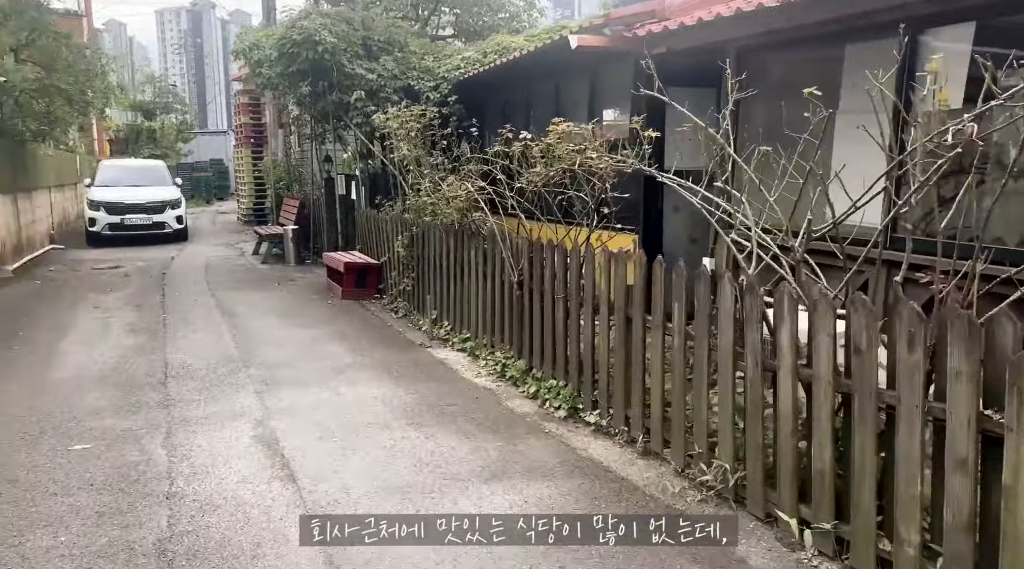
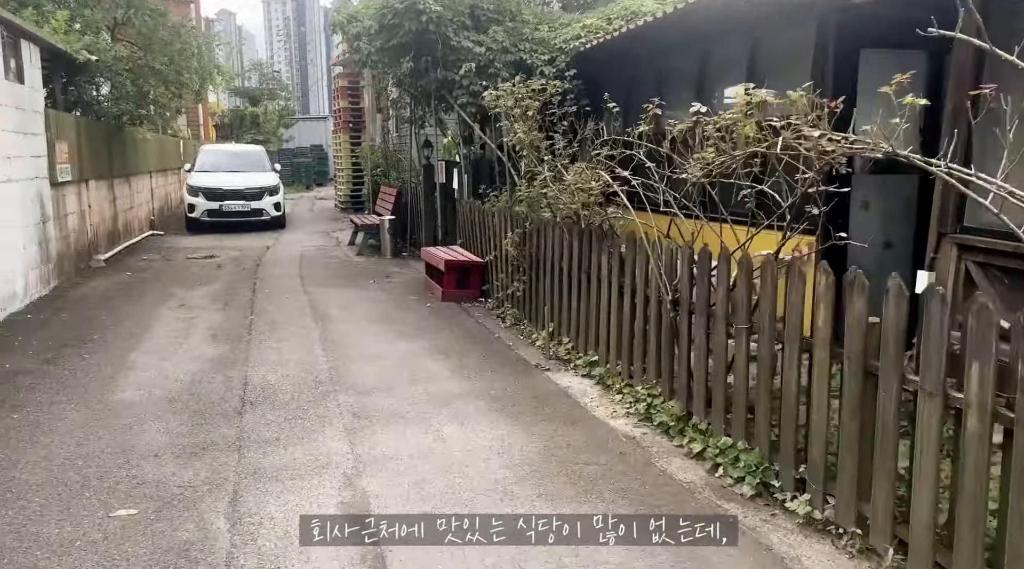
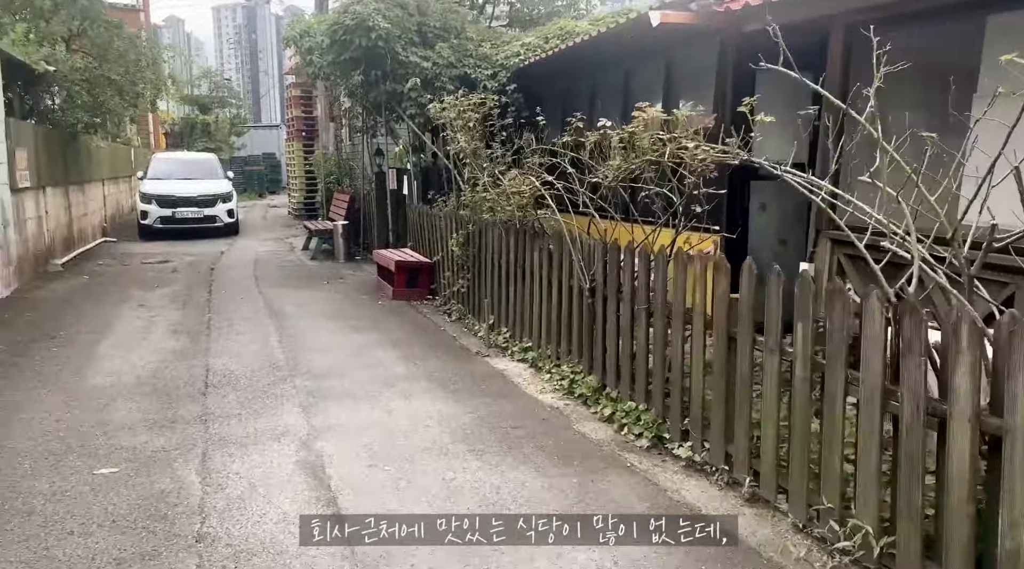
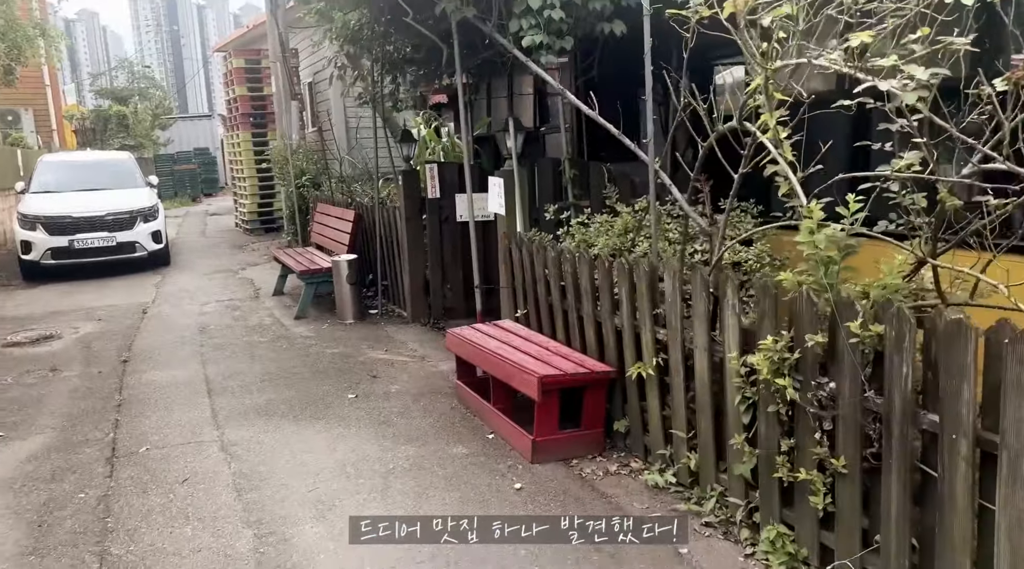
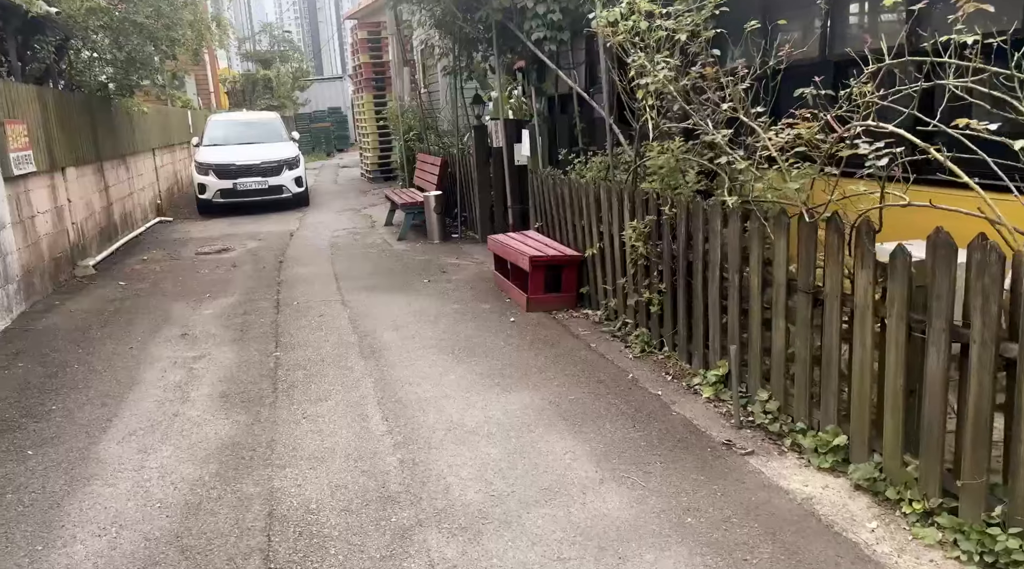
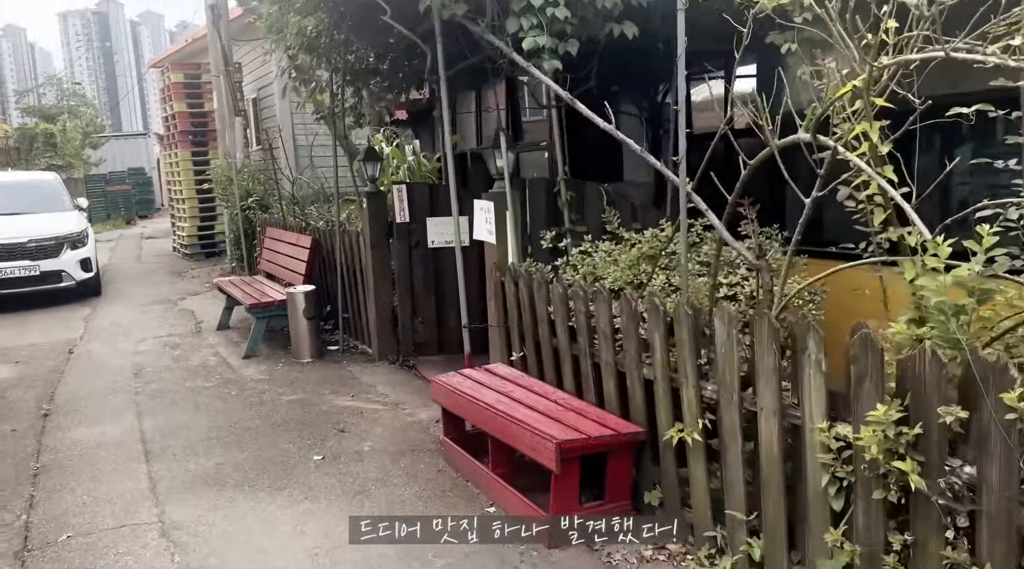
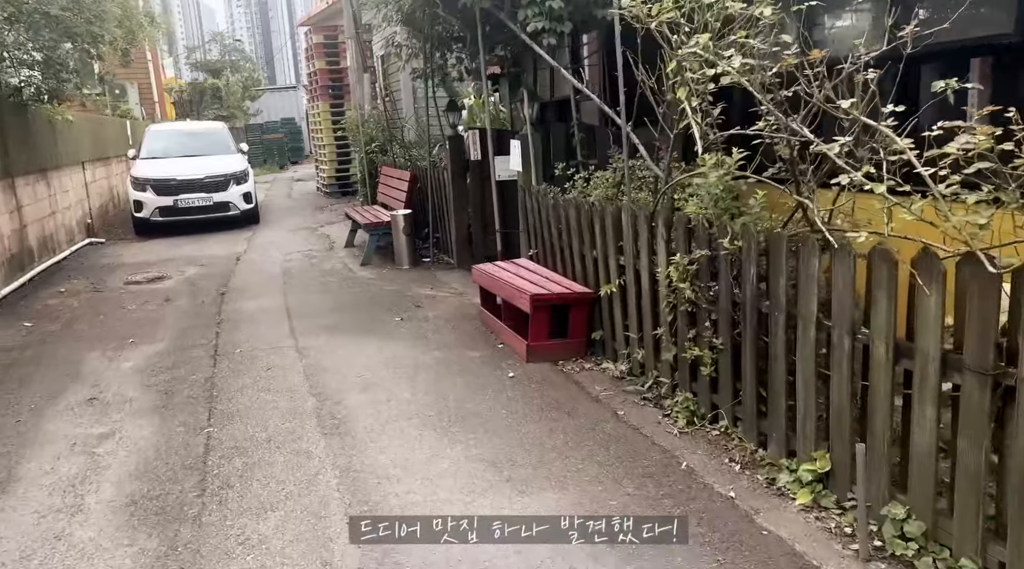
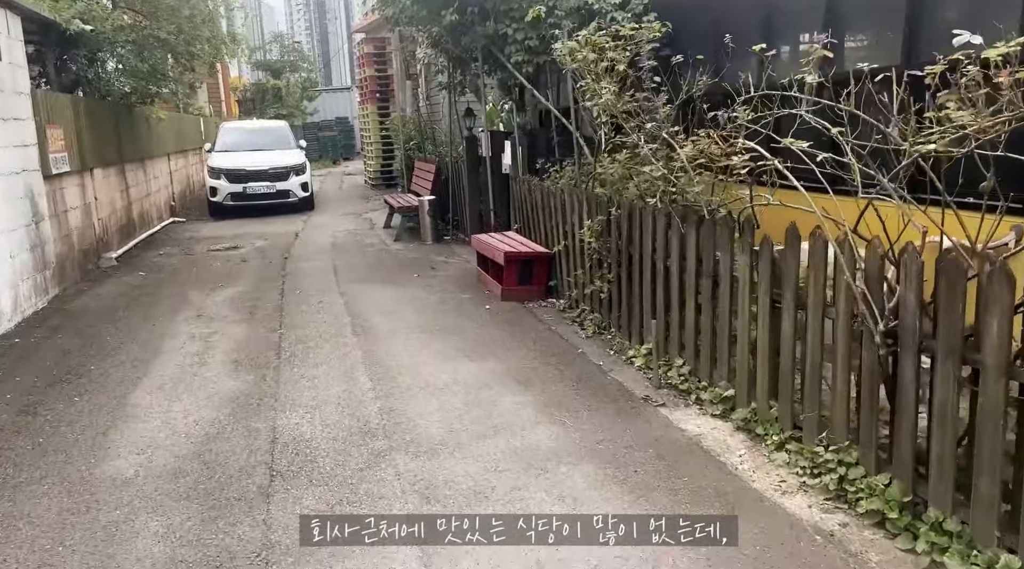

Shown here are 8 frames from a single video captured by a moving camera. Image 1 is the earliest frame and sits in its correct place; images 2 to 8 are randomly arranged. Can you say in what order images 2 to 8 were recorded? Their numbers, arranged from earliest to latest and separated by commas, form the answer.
3, 2, 8, 5, 7, 4, 6
